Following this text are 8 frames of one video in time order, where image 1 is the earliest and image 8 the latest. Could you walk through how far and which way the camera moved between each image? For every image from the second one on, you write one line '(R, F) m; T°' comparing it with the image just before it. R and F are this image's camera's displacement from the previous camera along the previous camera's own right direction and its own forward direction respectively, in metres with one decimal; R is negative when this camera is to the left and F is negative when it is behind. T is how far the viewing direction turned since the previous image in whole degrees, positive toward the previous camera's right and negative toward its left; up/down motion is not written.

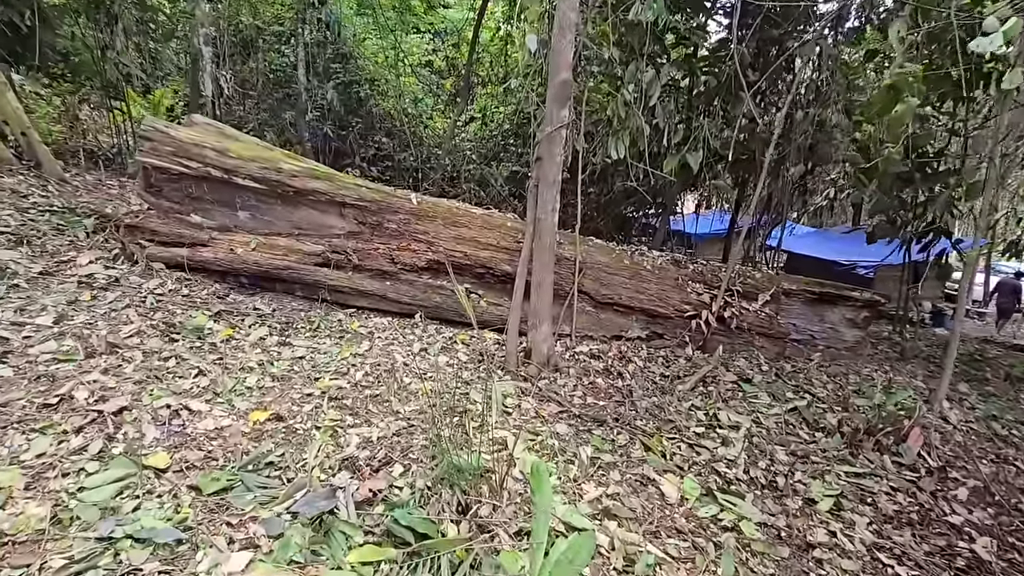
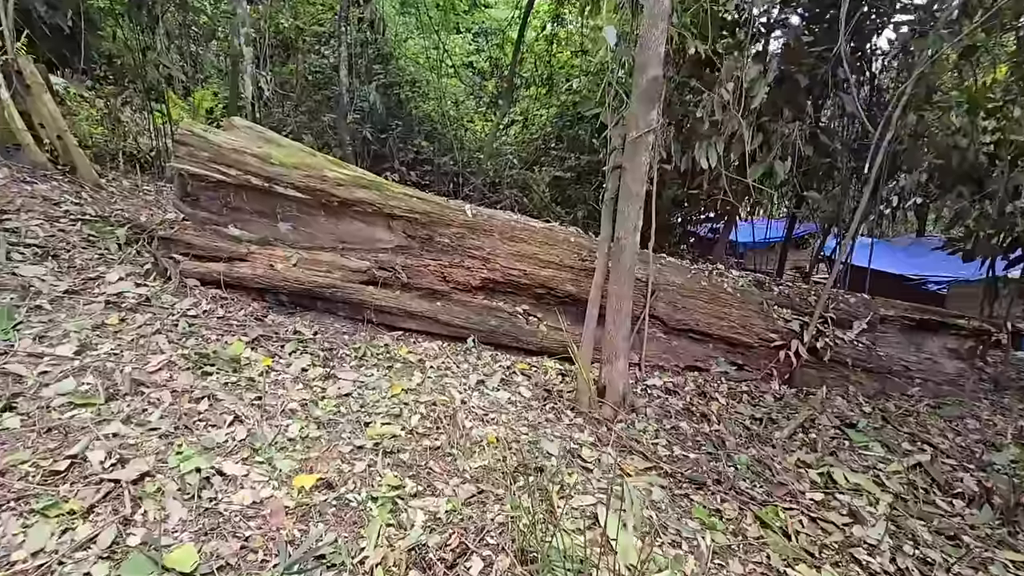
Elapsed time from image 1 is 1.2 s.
(-0.3, +0.5) m; -3°
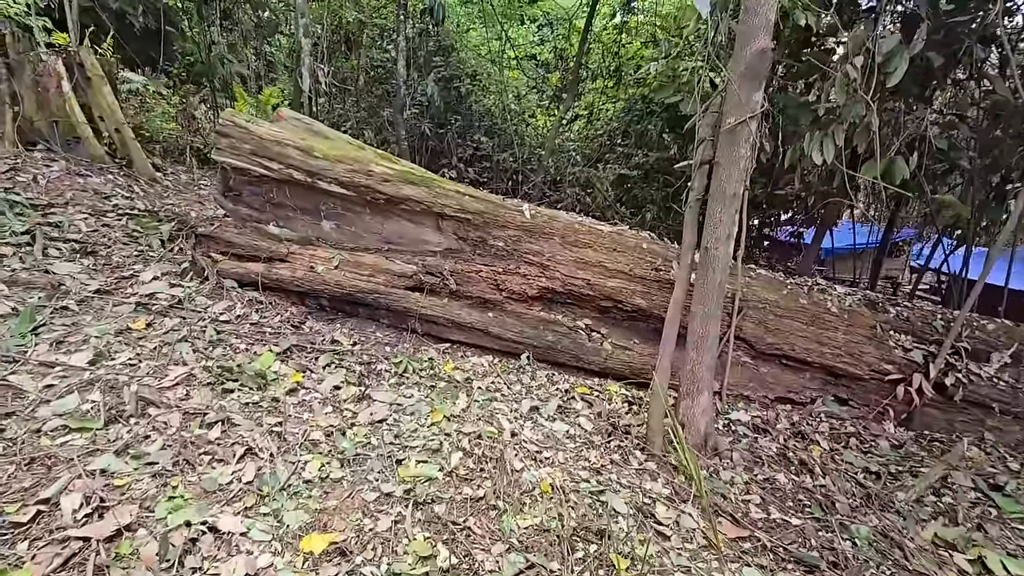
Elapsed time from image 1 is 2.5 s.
(0.0, +0.5) m; -6°
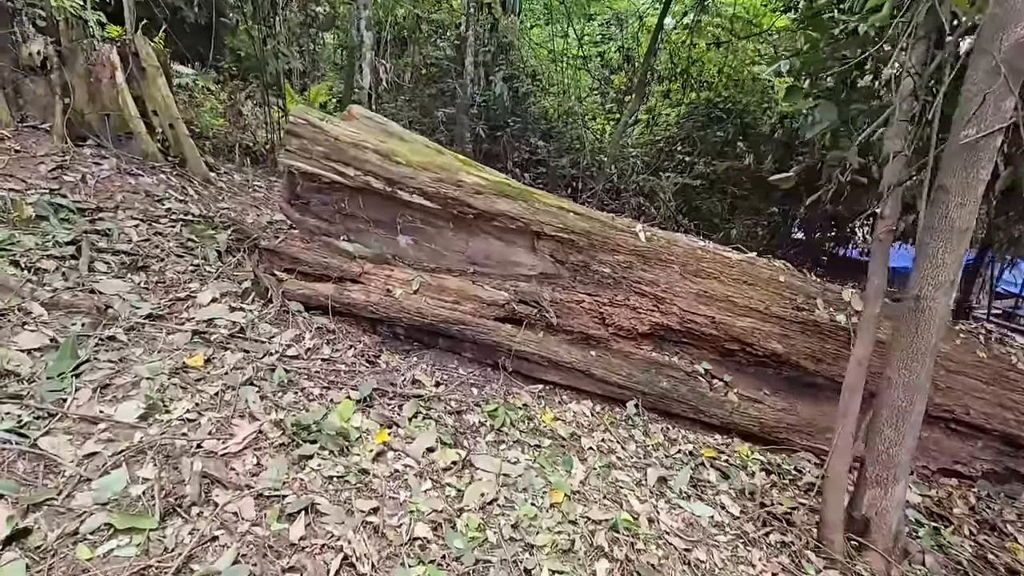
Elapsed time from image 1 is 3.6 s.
(-0.5, +0.6) m; -3°
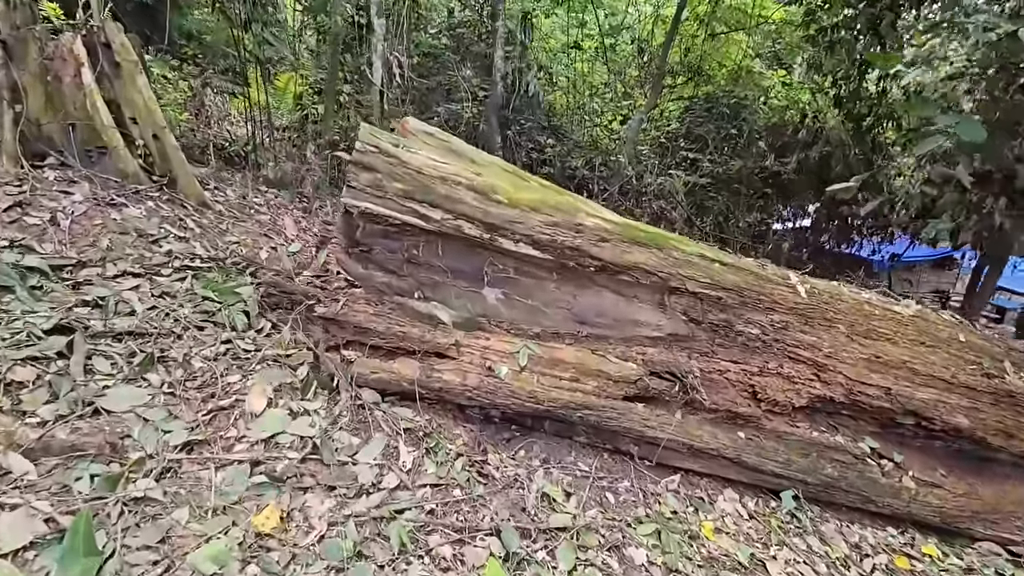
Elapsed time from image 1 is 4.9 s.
(-0.8, +0.7) m; +4°
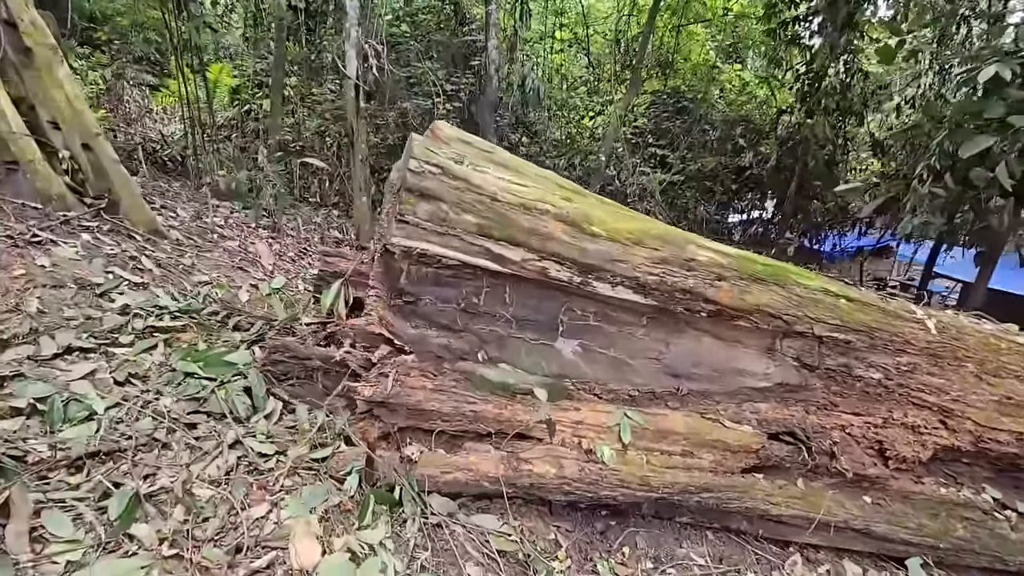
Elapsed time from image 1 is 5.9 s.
(-0.6, +0.6) m; +7°
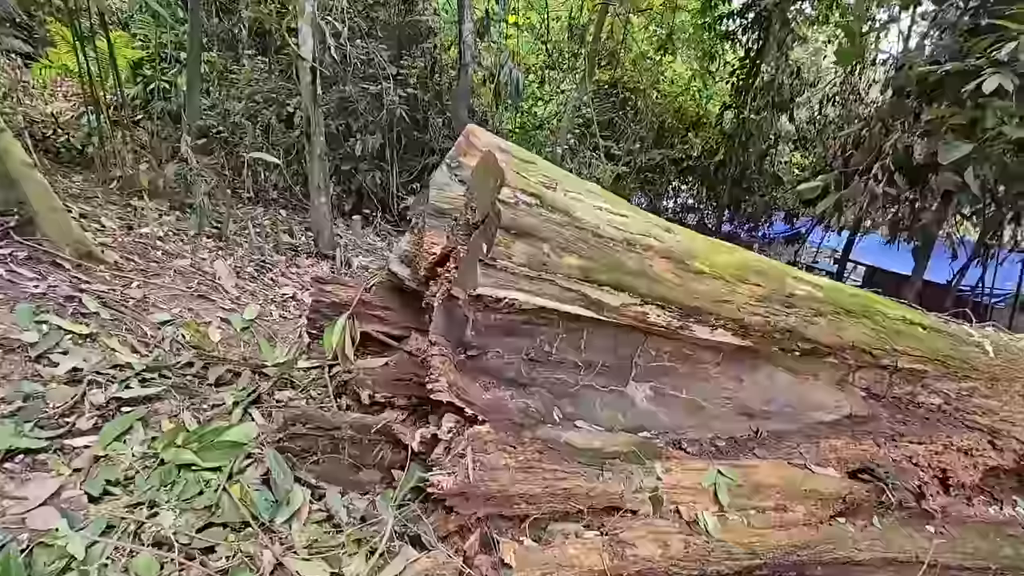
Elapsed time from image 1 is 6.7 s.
(-0.5, +0.4) m; +9°
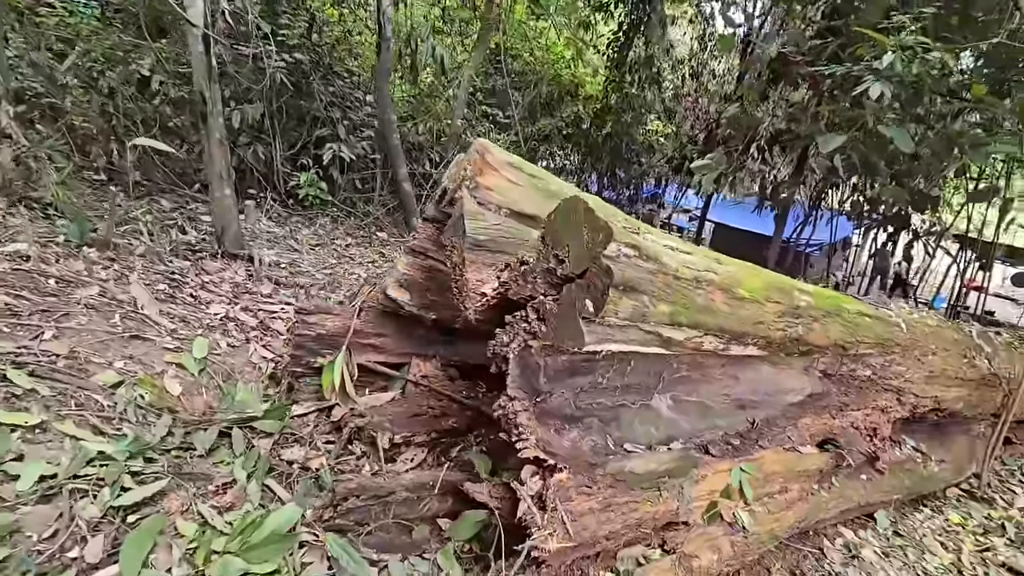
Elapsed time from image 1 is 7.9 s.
(-0.6, +0.2) m; +15°
